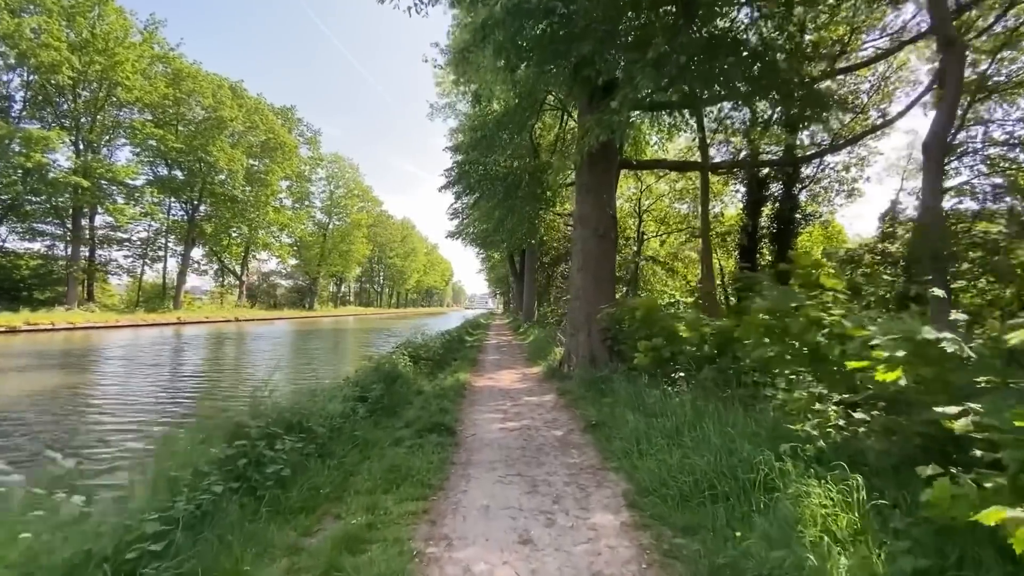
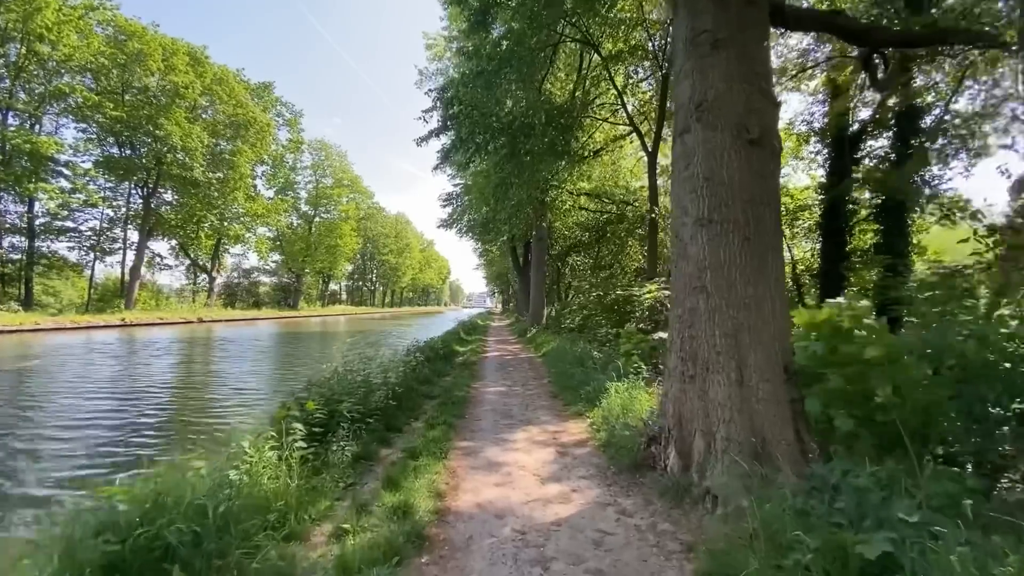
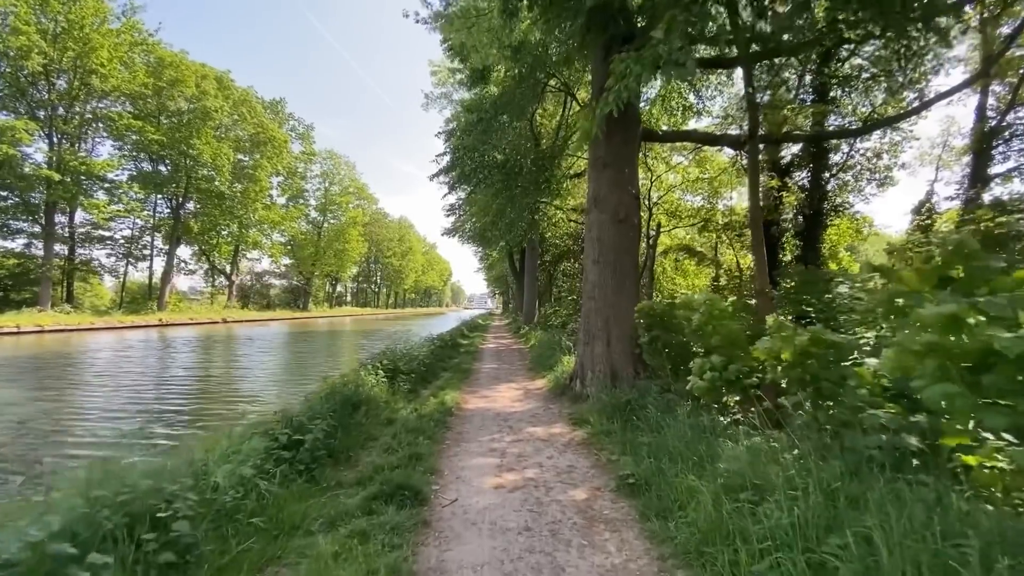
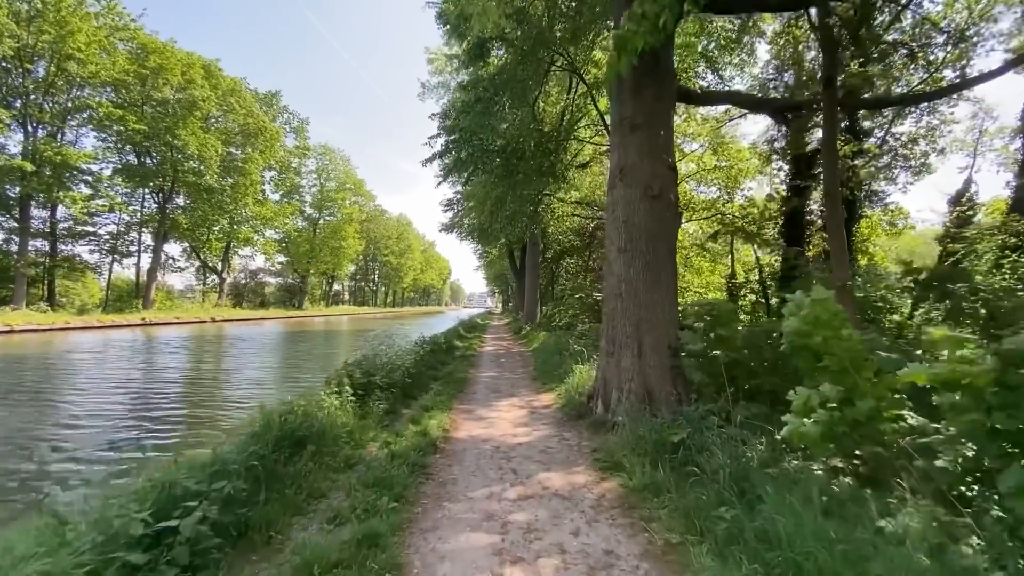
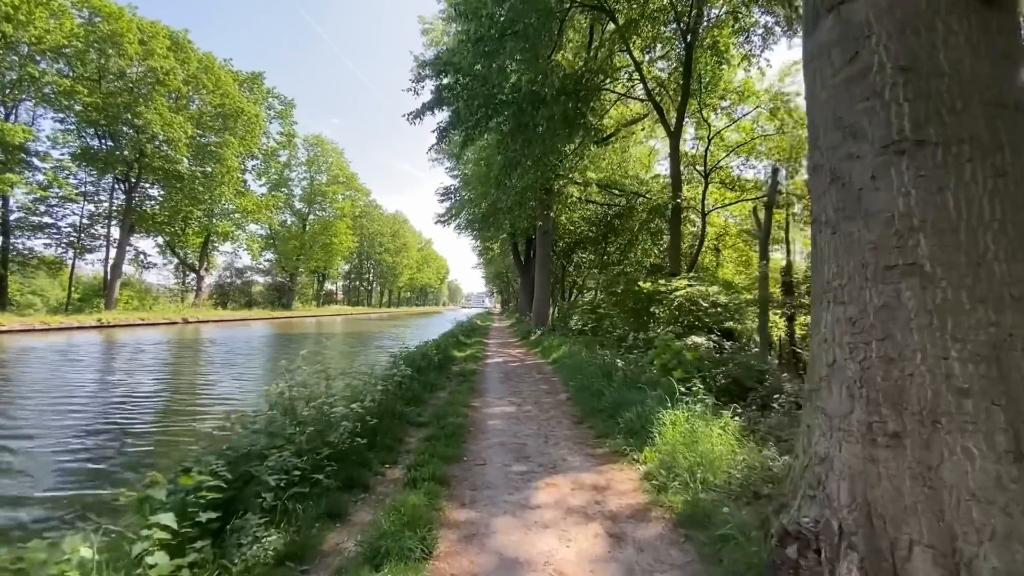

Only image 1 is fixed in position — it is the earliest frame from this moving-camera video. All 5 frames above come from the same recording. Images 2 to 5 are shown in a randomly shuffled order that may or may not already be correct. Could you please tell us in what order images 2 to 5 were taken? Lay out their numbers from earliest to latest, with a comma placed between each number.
3, 4, 2, 5
